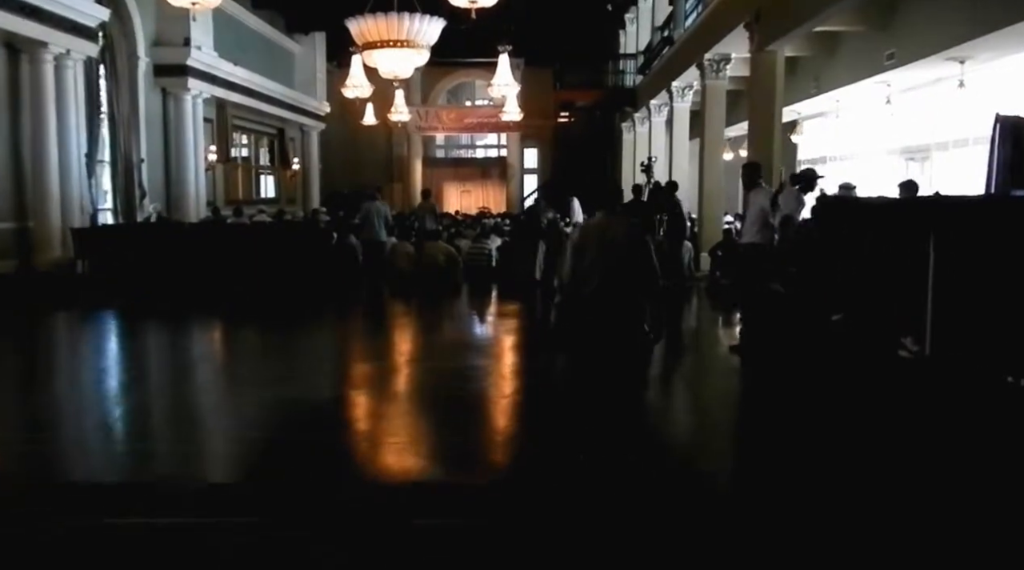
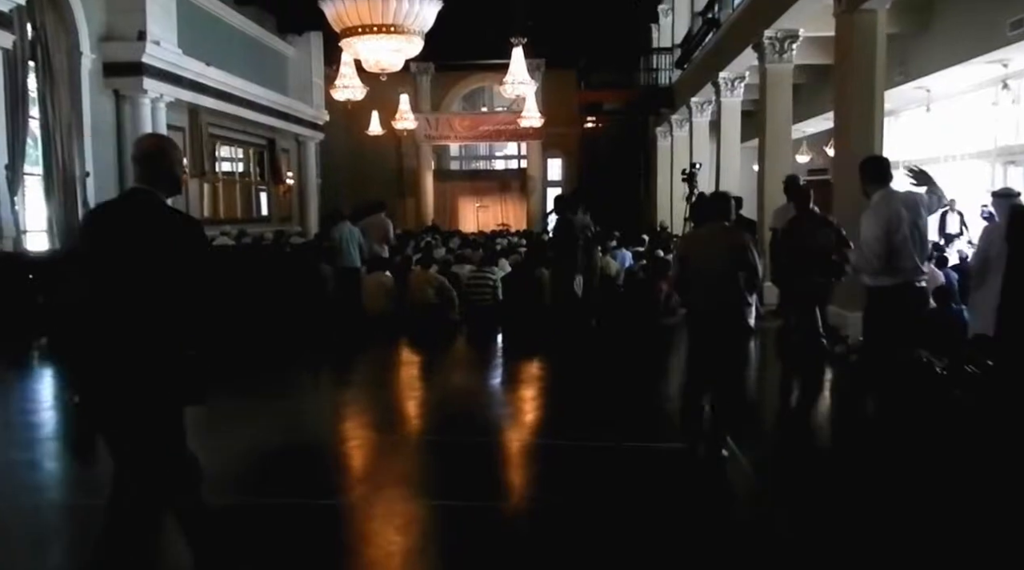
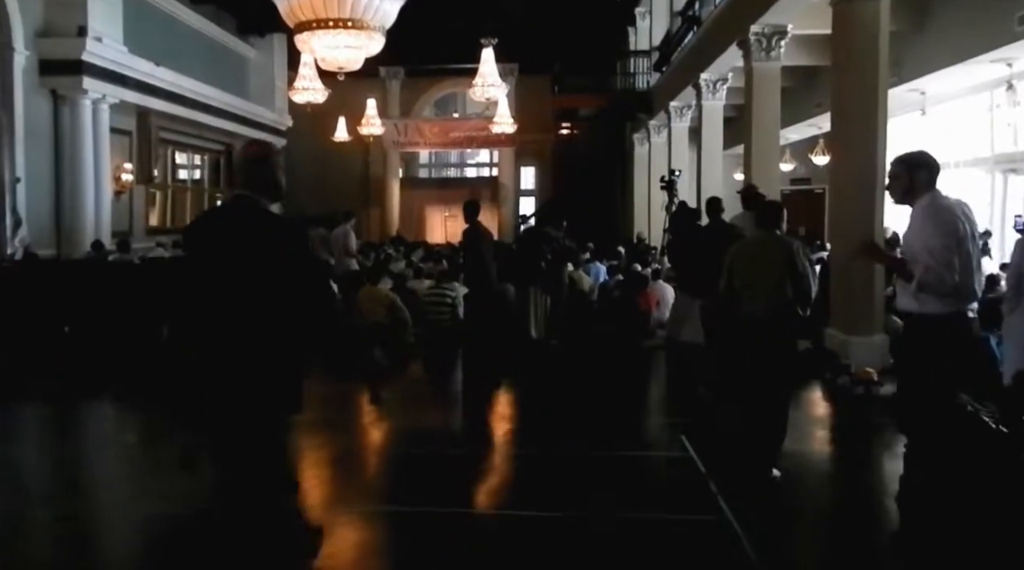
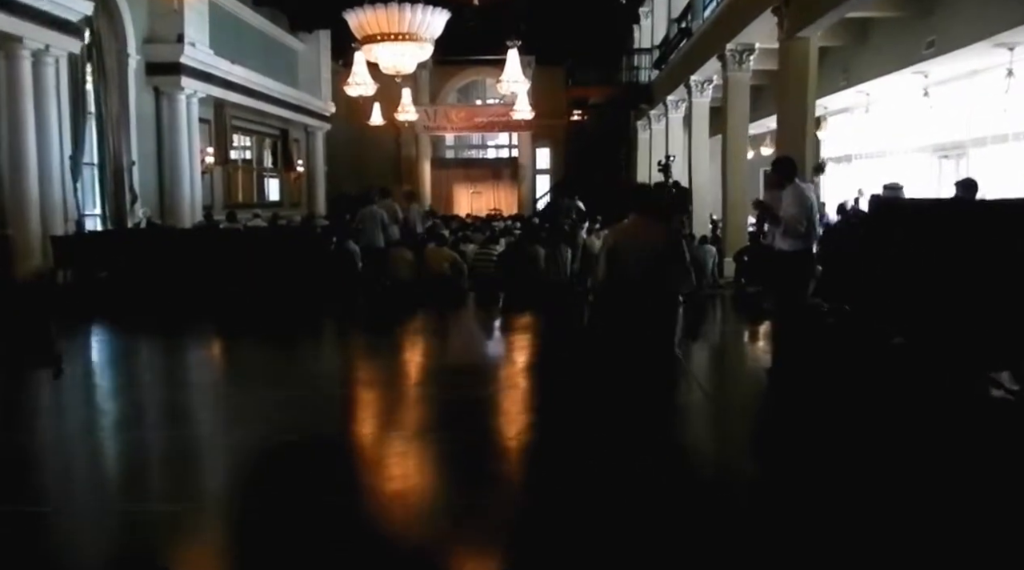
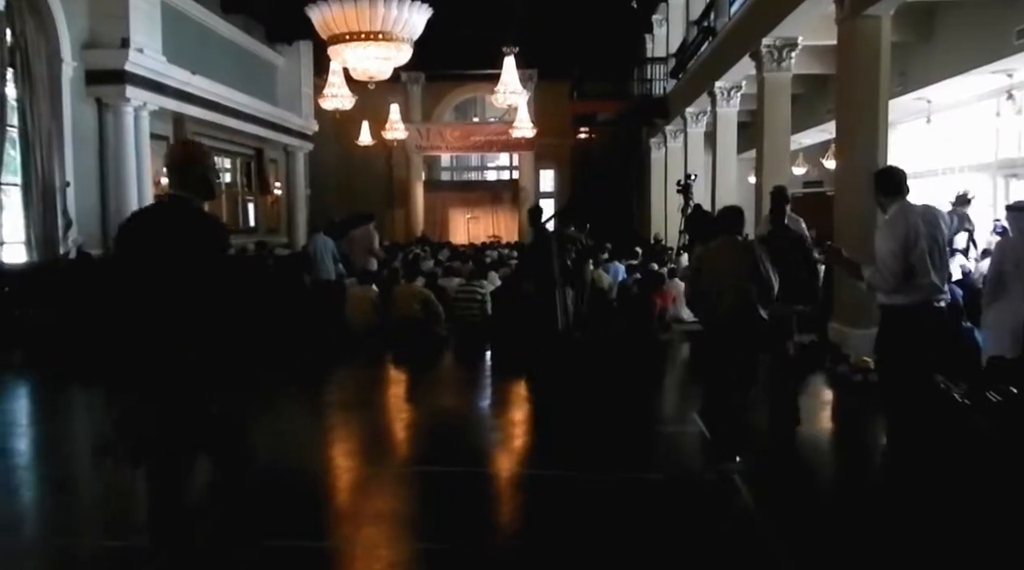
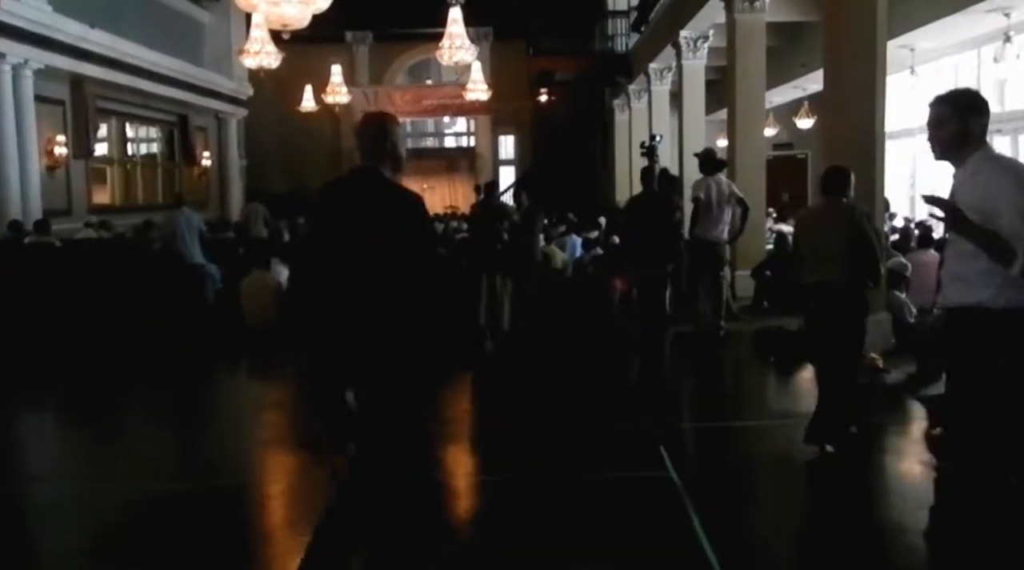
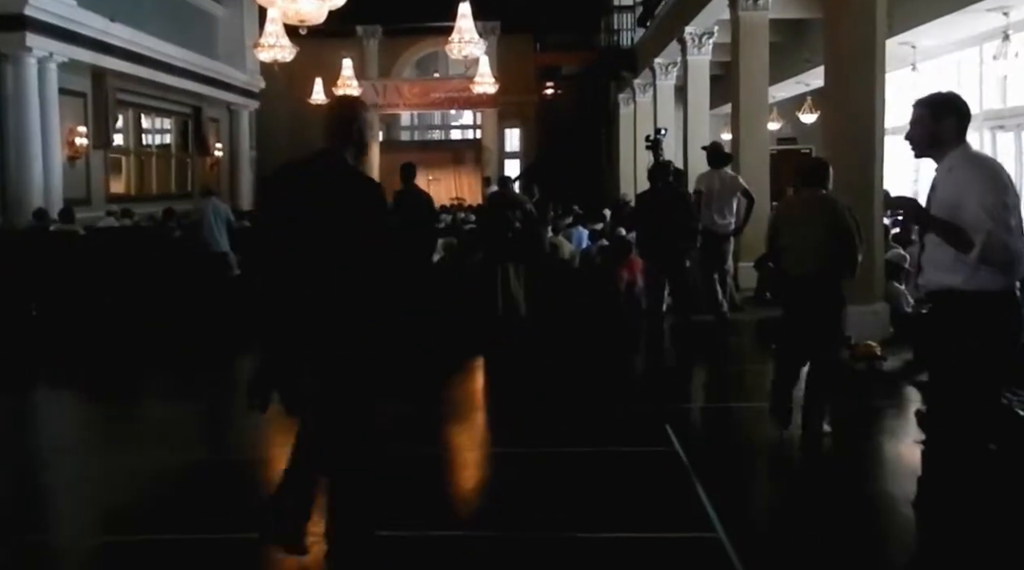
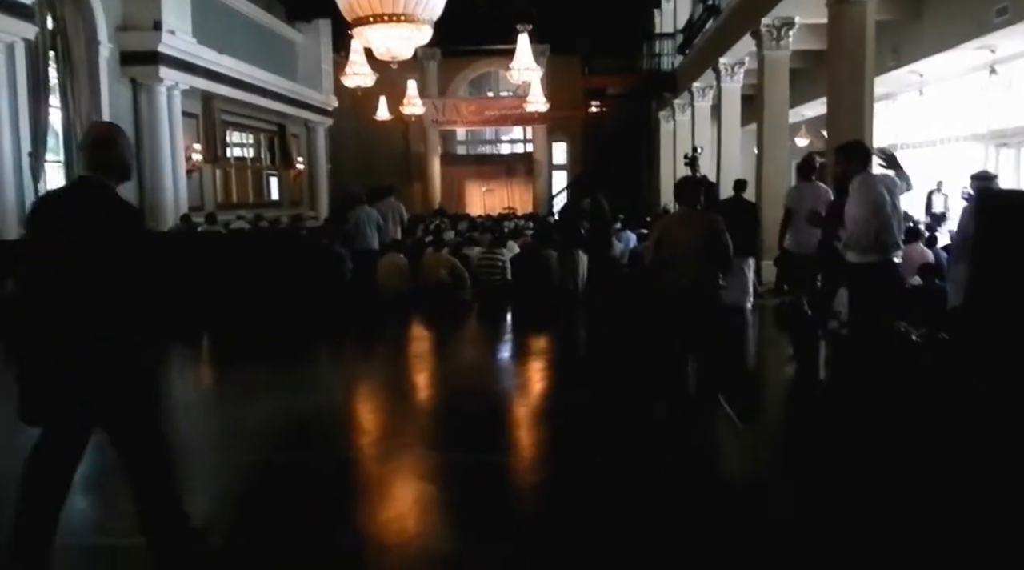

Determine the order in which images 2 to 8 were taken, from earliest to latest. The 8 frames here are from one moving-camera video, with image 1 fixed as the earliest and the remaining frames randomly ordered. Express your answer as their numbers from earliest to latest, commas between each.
4, 8, 2, 5, 3, 7, 6
